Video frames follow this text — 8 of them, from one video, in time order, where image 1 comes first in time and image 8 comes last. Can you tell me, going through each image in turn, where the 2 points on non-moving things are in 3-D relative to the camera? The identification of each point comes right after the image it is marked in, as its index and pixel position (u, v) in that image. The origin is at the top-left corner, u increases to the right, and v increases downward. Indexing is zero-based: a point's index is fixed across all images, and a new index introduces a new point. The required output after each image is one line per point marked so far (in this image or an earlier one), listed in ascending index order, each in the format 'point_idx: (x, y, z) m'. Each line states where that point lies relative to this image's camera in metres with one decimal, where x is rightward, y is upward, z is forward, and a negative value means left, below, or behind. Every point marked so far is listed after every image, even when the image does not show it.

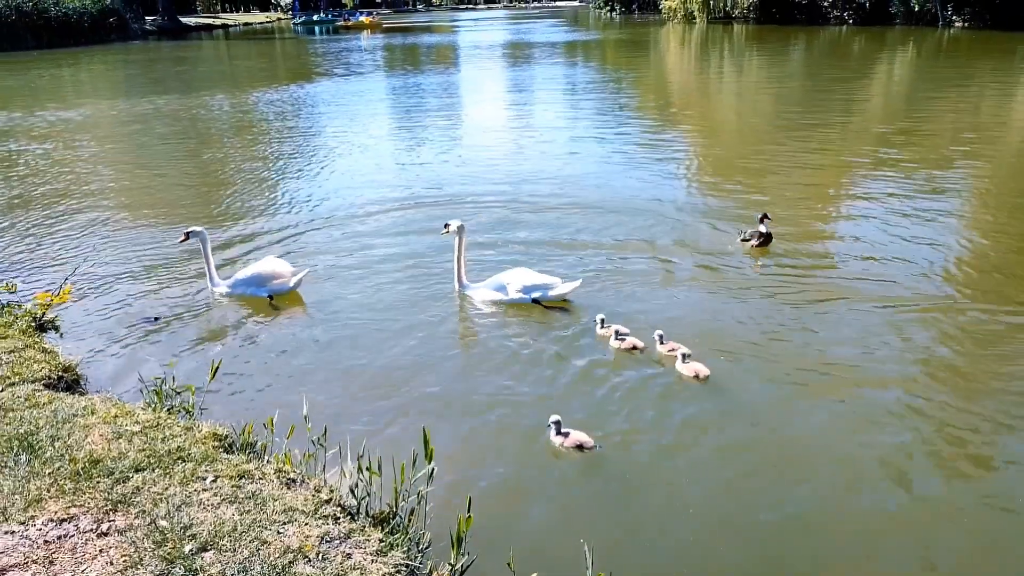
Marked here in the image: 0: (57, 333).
0: (-7.2, -0.9, +10.3) m
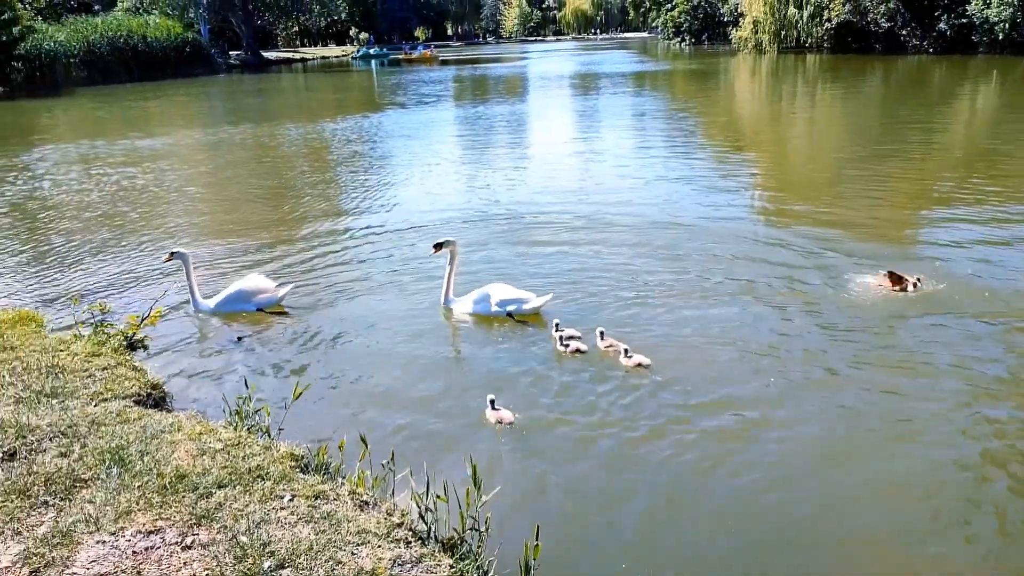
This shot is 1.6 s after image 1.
0: (-6.2, -1.2, +10.8) m
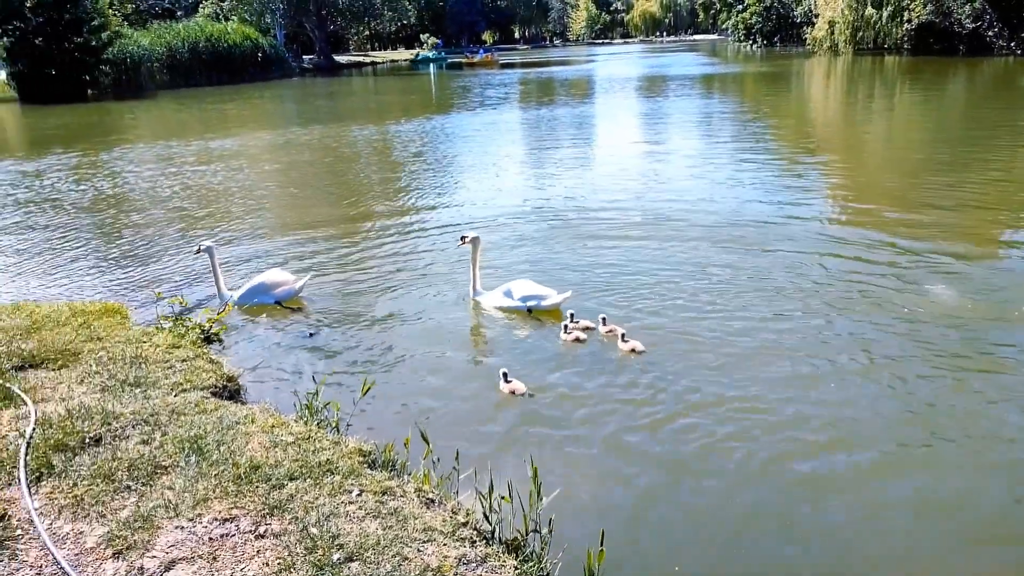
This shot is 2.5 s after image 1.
0: (-5.1, -1.1, +11.2) m
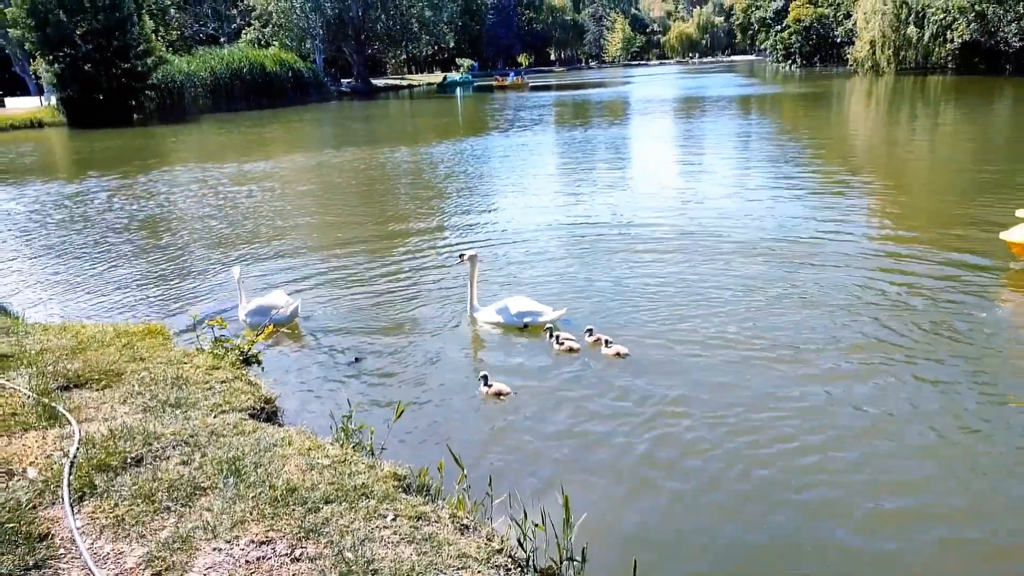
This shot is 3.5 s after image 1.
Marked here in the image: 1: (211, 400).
0: (-4.5, -1.5, +11.3) m
1: (-4.5, -1.7, +9.6) m
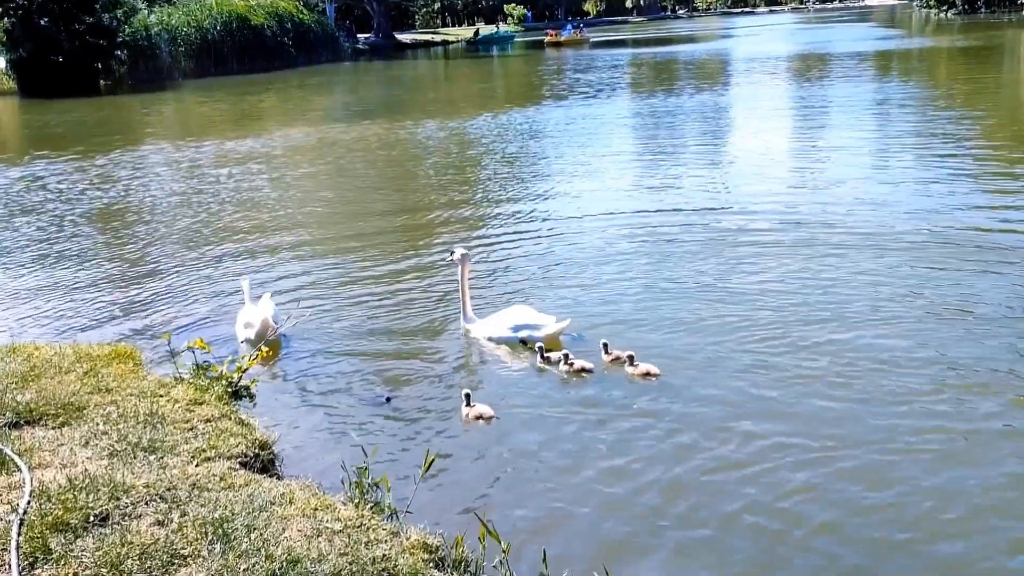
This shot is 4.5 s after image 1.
0: (-3.8, -1.6, +9.4) m
1: (-3.8, -1.9, +7.6) m
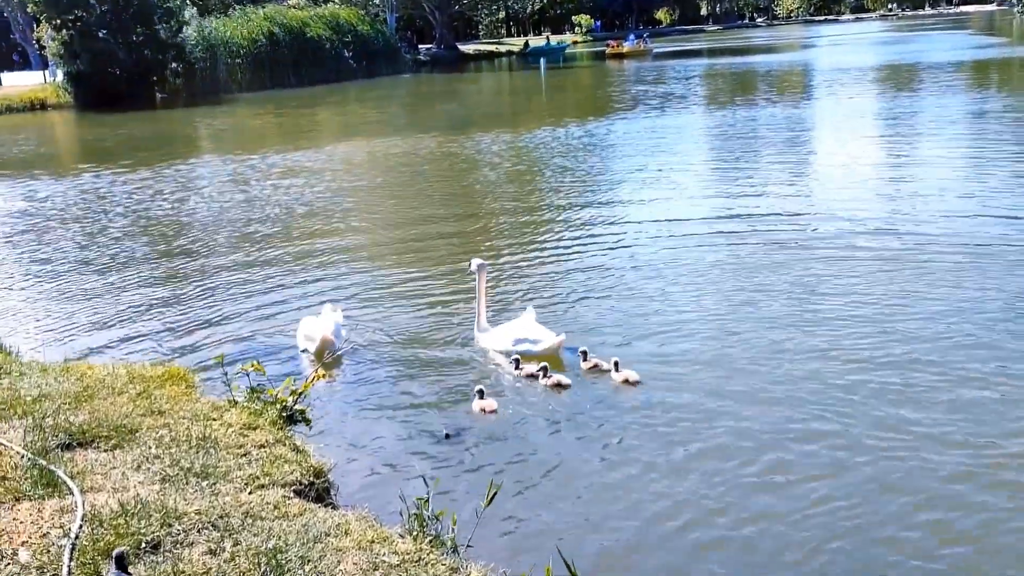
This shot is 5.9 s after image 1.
0: (-2.9, -1.8, +9.1) m
1: (-3.1, -2.1, +7.4) m
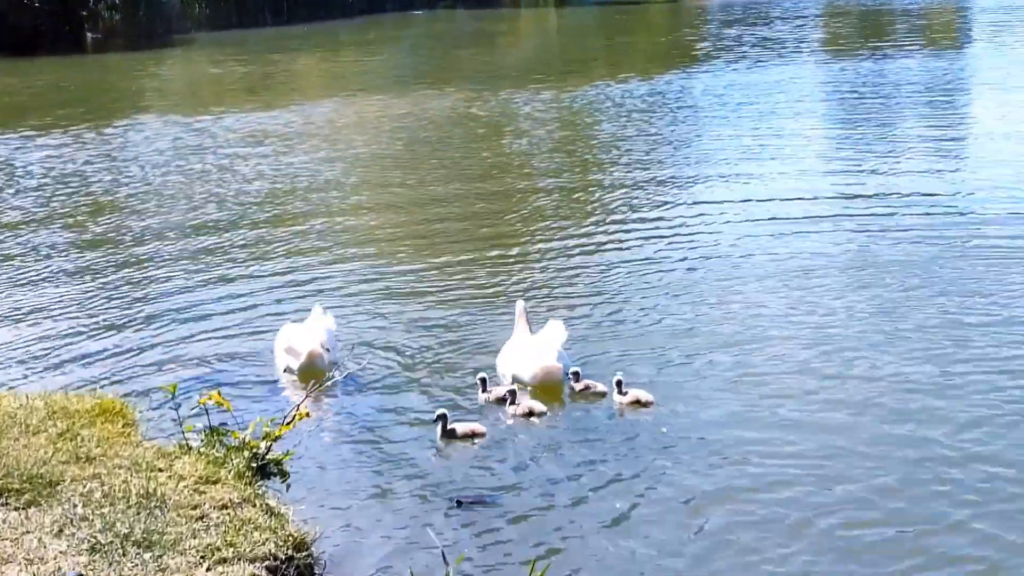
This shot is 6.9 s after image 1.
0: (-2.6, -1.8, +7.3) m
1: (-2.7, -2.1, +5.6) m
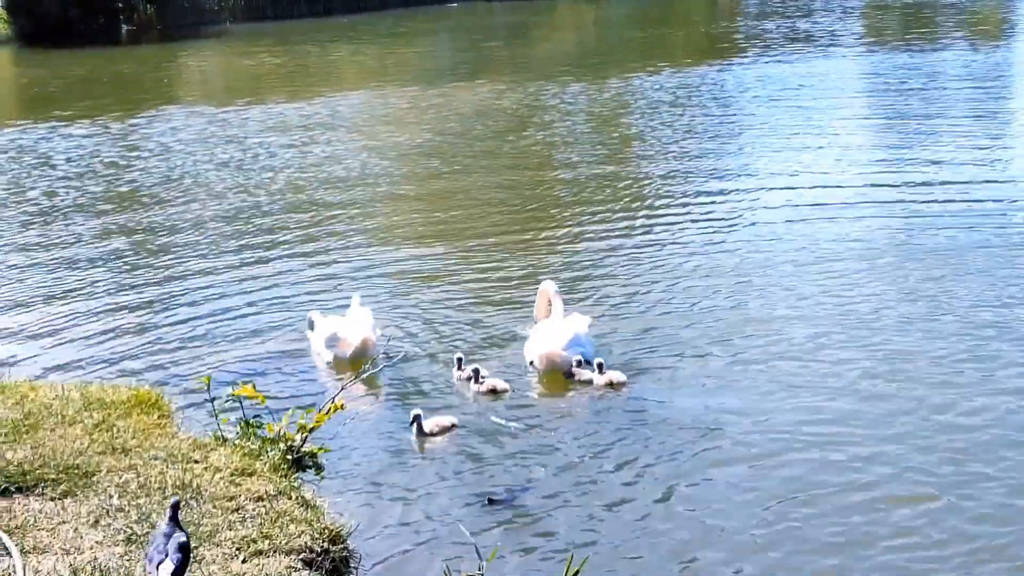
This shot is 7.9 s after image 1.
0: (-2.2, -1.7, +7.3) m
1: (-2.4, -2.1, +5.6) m
